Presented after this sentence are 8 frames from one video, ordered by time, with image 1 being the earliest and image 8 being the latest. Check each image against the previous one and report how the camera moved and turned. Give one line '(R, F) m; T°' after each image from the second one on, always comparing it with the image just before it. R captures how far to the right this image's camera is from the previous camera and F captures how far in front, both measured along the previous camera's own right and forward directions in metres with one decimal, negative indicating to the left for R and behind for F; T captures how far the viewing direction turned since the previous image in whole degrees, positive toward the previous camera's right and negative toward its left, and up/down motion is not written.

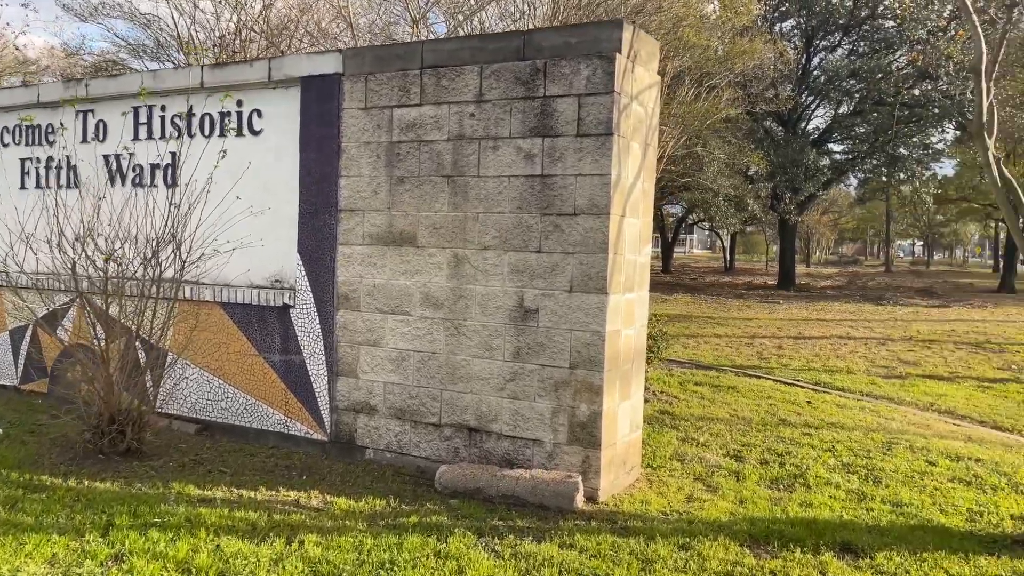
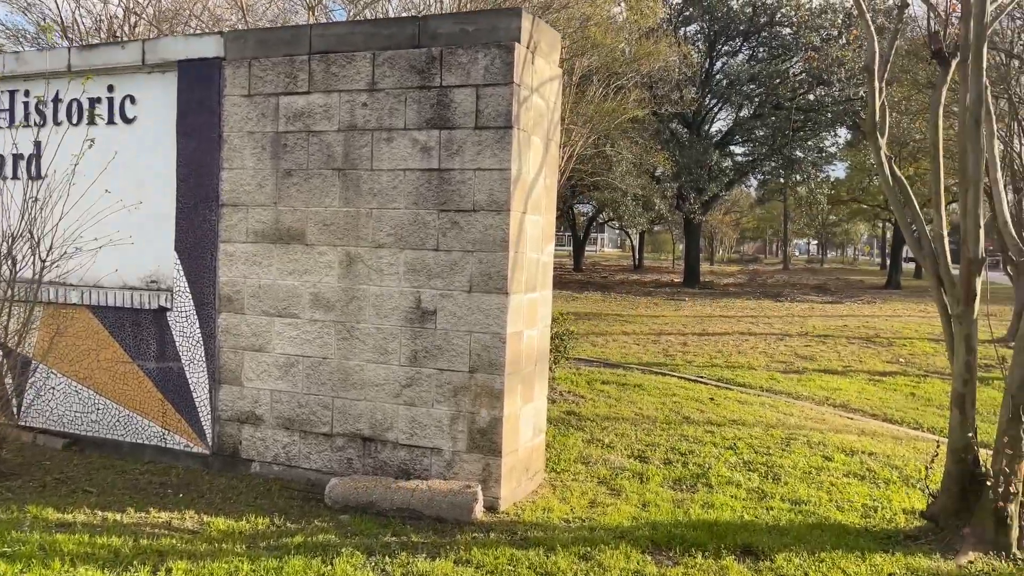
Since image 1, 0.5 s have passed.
(+0.1, +0.2) m; +6°
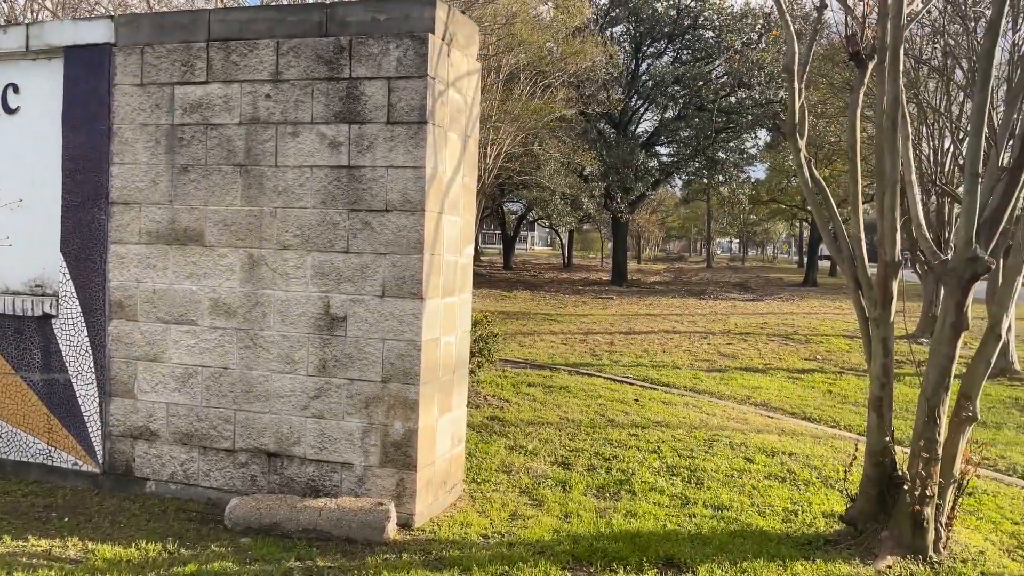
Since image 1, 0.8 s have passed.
(+0.1, +0.2) m; +5°
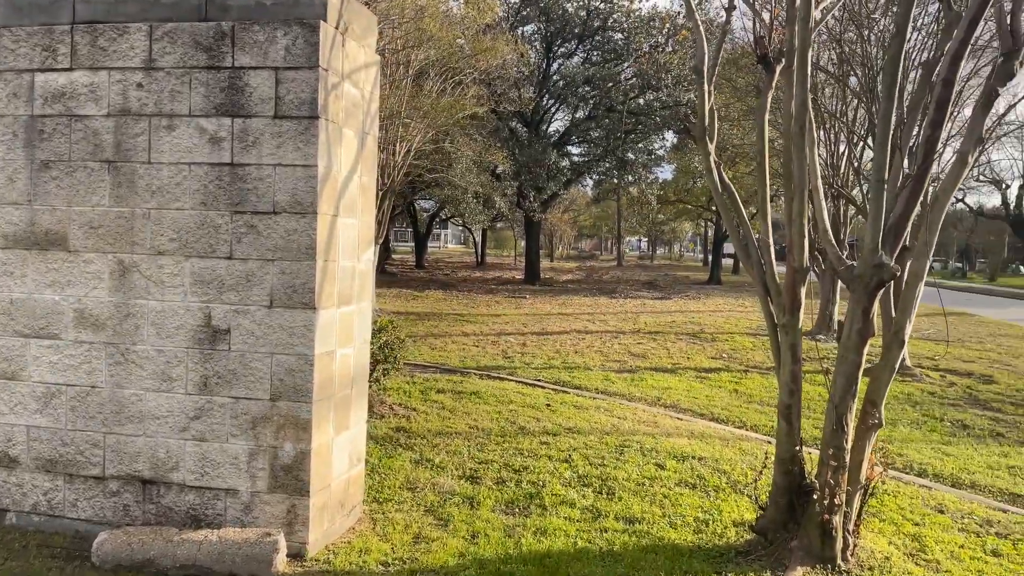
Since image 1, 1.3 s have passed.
(+0.1, +0.2) m; +6°
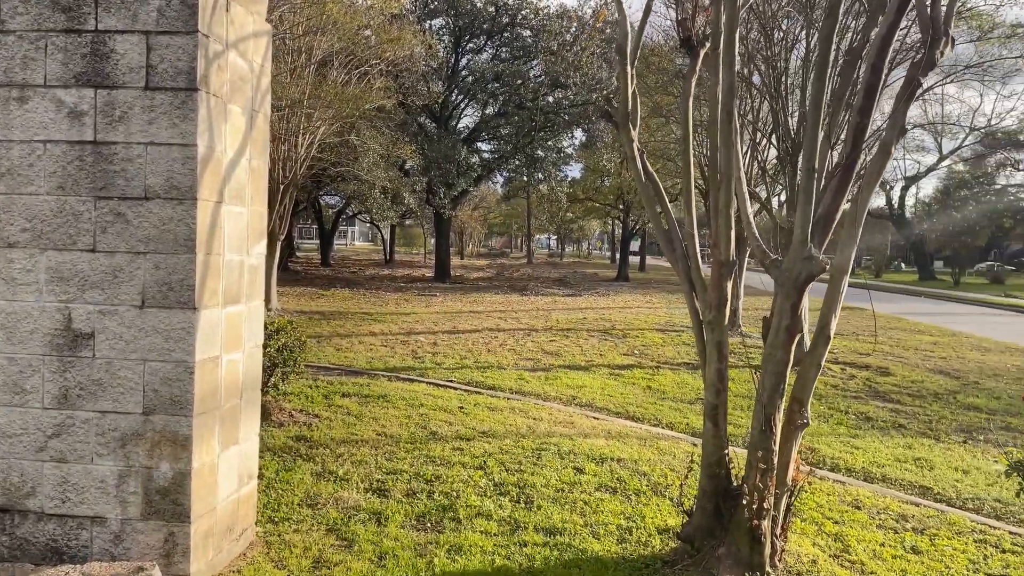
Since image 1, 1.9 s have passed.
(0.0, +0.3) m; +7°
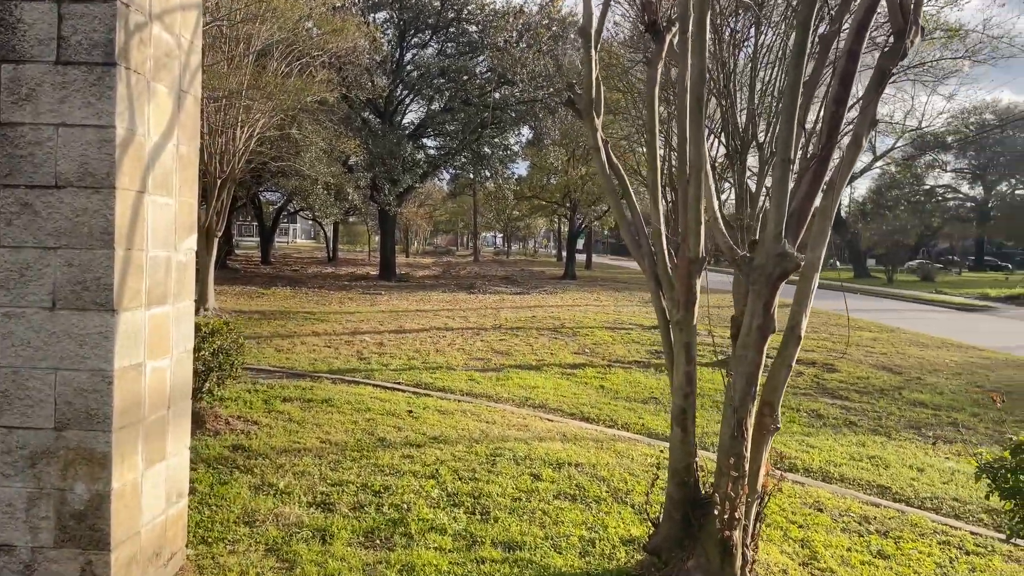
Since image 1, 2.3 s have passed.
(0.0, +0.2) m; +4°
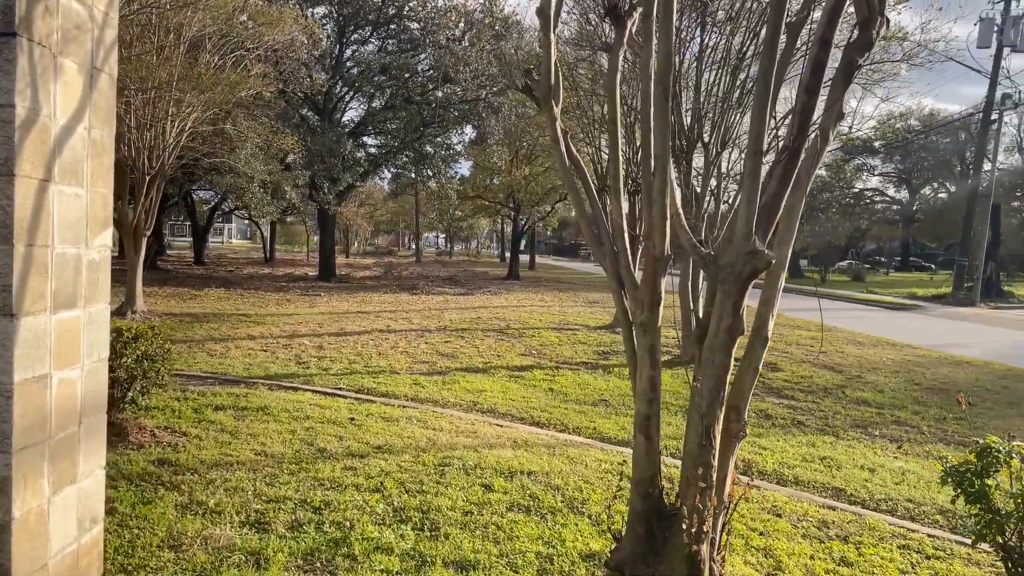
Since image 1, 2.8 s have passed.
(0.0, +0.2) m; +4°
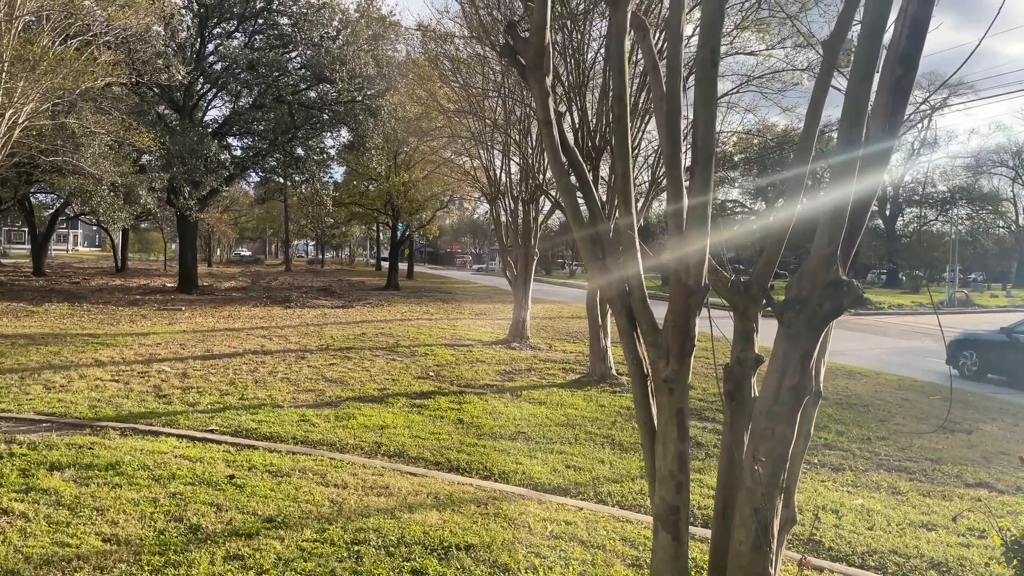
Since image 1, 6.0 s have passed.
(-0.3, +0.9) m; +9°
